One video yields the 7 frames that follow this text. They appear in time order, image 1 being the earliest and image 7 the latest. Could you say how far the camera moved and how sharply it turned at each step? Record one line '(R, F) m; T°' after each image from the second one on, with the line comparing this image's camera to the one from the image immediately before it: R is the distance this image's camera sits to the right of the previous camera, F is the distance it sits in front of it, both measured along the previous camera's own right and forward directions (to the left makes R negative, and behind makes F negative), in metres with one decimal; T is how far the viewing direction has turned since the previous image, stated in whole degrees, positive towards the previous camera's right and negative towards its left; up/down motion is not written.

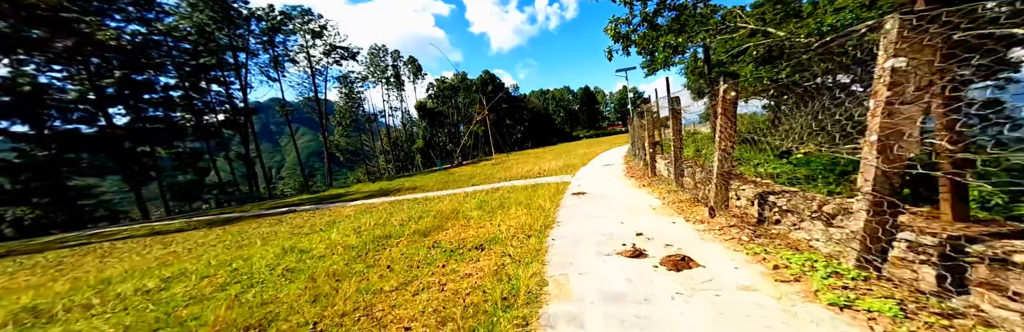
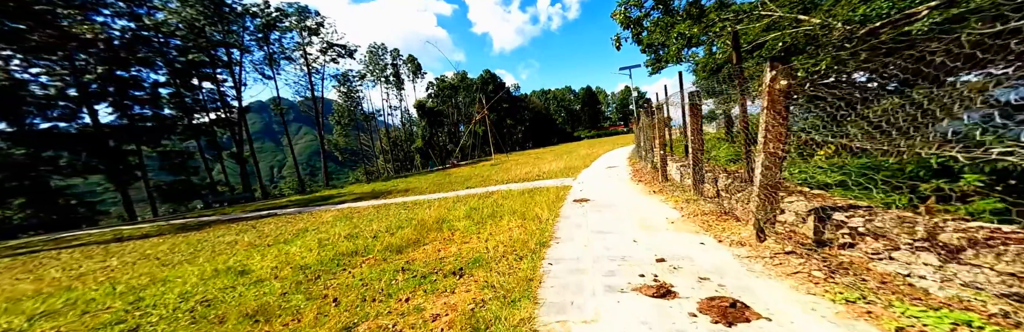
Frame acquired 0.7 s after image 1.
(+0.2, +0.9) m; 0°
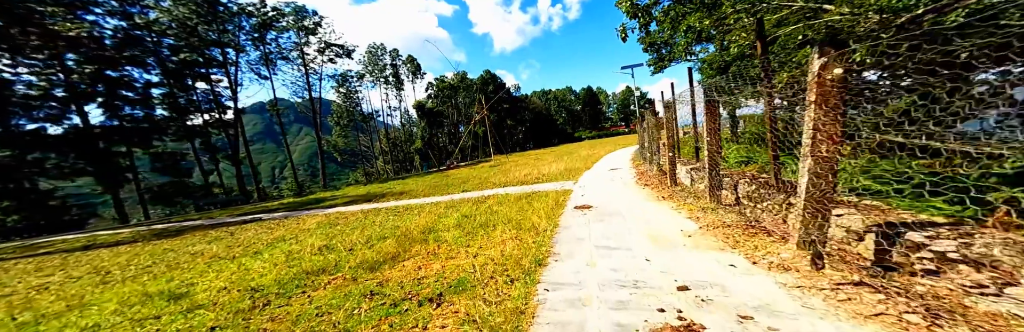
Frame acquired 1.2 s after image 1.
(+0.1, +0.6) m; 0°
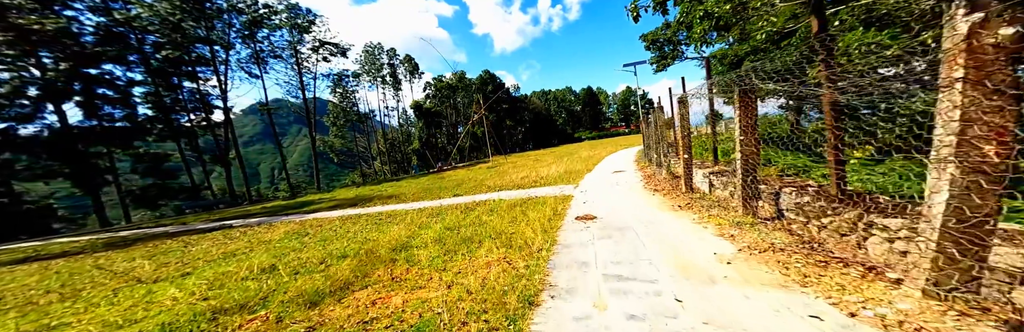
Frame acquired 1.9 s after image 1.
(+0.2, +1.0) m; 0°
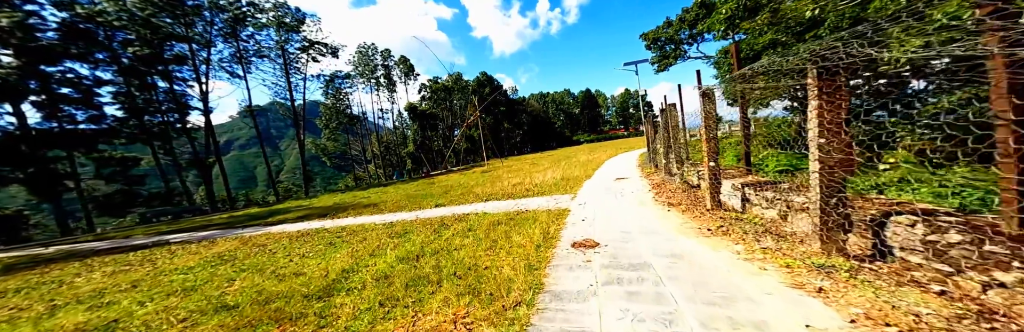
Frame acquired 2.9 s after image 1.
(+0.3, +1.4) m; 0°
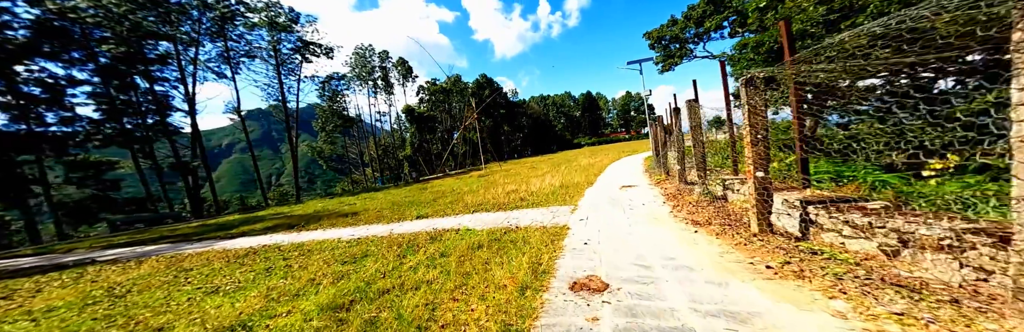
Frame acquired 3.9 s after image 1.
(+0.3, +1.3) m; 0°
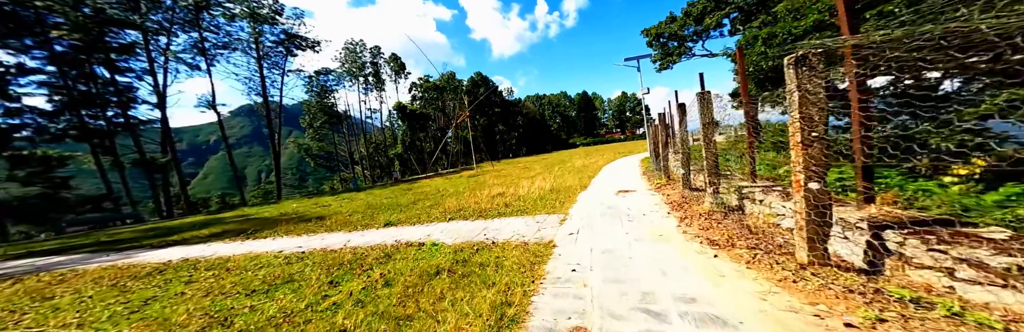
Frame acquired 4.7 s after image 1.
(+0.3, +1.2) m; +1°
